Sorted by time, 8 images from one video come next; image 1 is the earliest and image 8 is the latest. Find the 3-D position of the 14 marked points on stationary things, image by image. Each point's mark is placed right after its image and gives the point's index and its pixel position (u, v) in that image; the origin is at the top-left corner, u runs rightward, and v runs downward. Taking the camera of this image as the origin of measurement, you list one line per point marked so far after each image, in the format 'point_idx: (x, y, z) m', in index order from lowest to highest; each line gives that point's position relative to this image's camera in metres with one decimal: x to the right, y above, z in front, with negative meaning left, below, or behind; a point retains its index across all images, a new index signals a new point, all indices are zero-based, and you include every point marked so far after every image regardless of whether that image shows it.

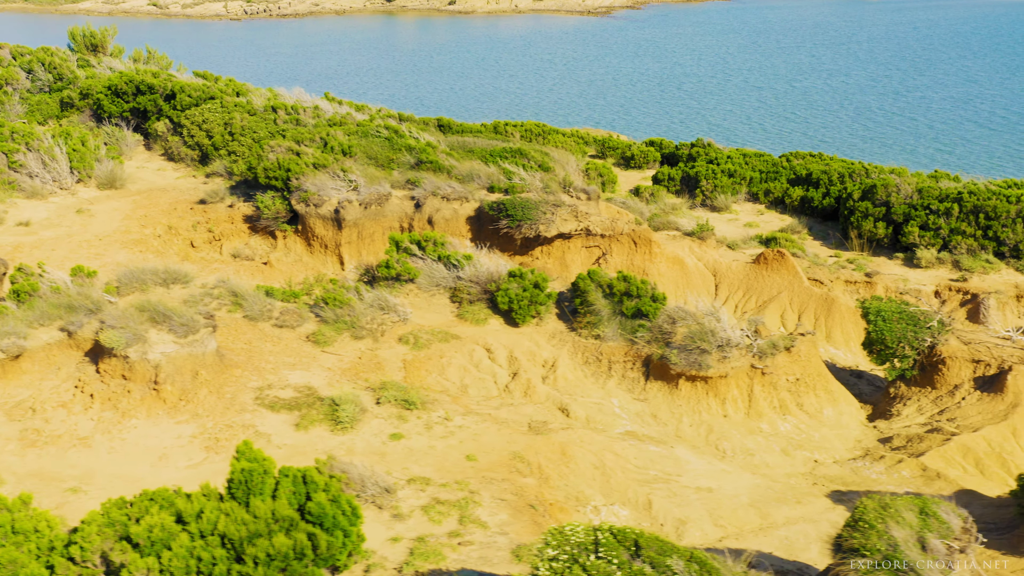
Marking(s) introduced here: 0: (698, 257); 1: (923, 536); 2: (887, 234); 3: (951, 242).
0: (+2.5, +0.4, +14.9) m
1: (+2.4, -1.5, +6.5) m
2: (+6.0, +0.9, +17.6) m
3: (+6.8, +0.7, +17.0) m
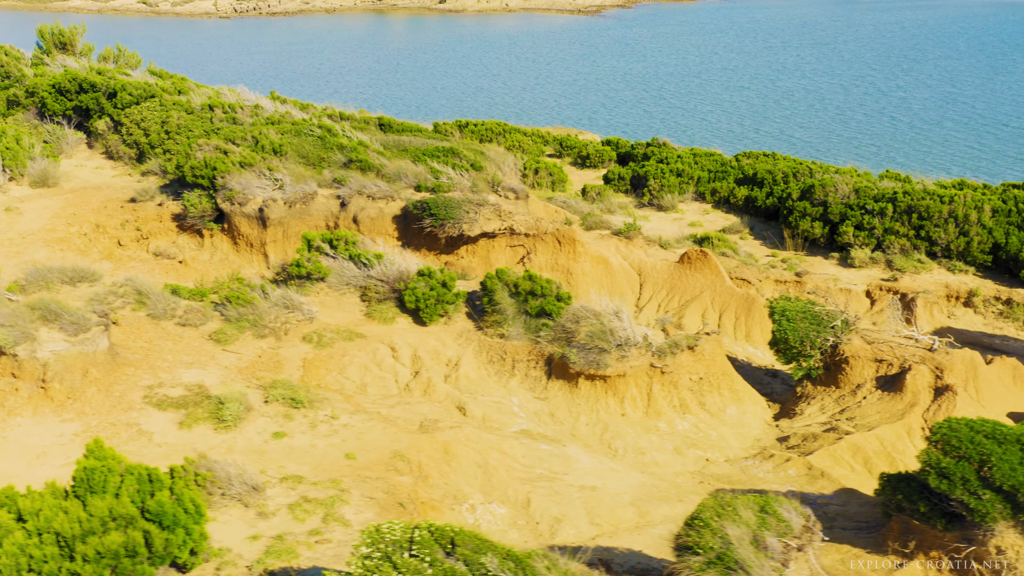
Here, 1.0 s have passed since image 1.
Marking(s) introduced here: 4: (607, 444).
0: (+1.5, +0.4, +15.0) m
1: (+1.5, -1.5, +6.5) m
2: (+5.0, +0.9, +17.7) m
3: (+5.8, +0.7, +17.1) m
4: (+0.9, -1.5, +10.2) m
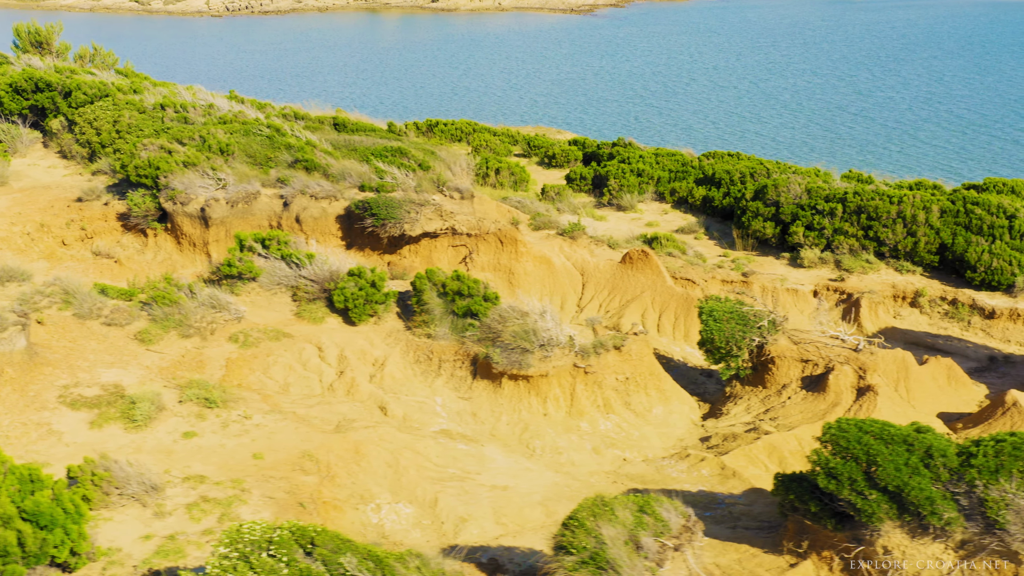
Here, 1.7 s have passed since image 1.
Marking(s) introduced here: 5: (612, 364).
0: (+0.8, +0.4, +15.0) m
1: (+0.7, -1.5, +6.6) m
2: (+4.2, +0.9, +17.7) m
3: (+5.0, +0.7, +17.1) m
4: (+0.1, -1.5, +10.2) m
5: (+1.0, -0.8, +11.2) m
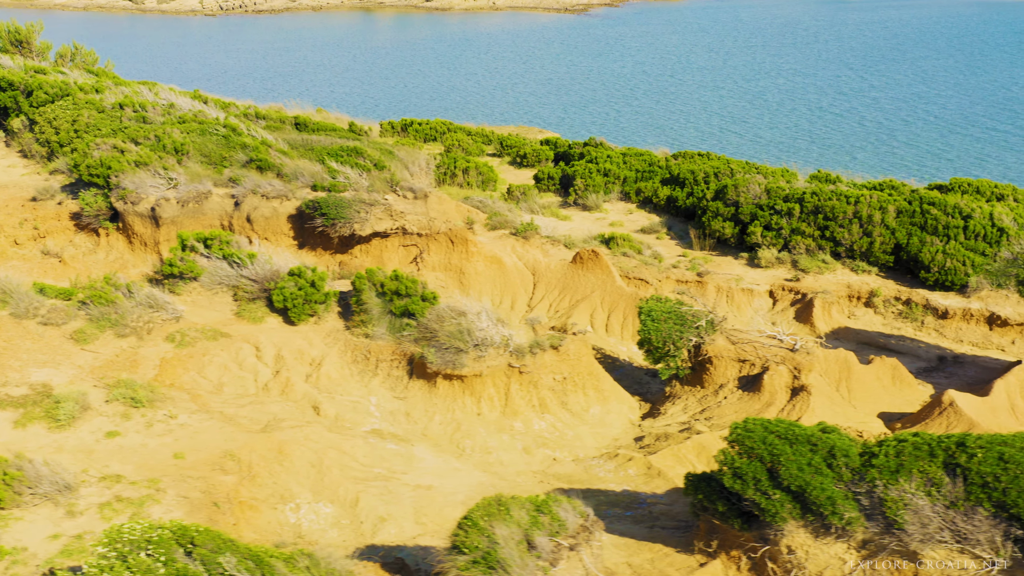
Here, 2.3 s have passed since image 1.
0: (+0.1, +0.4, +15.0) m
1: (+0.1, -1.5, +6.6) m
2: (+3.6, +0.9, +17.7) m
3: (+4.4, +0.7, +17.2) m
4: (-0.5, -1.5, +10.2) m
5: (+0.4, -0.8, +11.2) m
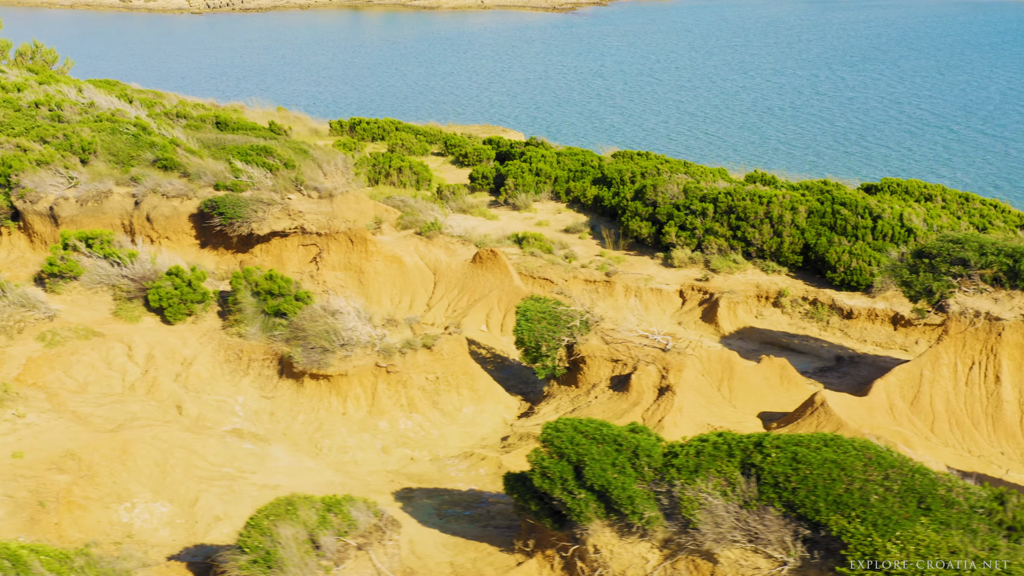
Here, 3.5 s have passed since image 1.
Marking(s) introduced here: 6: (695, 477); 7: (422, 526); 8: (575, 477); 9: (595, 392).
0: (-1.2, +0.4, +15.0) m
1: (-1.2, -1.5, +6.6) m
2: (+2.2, +0.9, +17.8) m
3: (+3.0, +0.7, +17.2) m
4: (-1.8, -1.5, +10.2) m
5: (-0.9, -0.8, +11.2) m
6: (+1.2, -1.2, +7.1) m
7: (-0.7, -1.9, +8.7) m
8: (+0.4, -1.3, +7.4) m
9: (+0.8, -1.1, +11.3) m
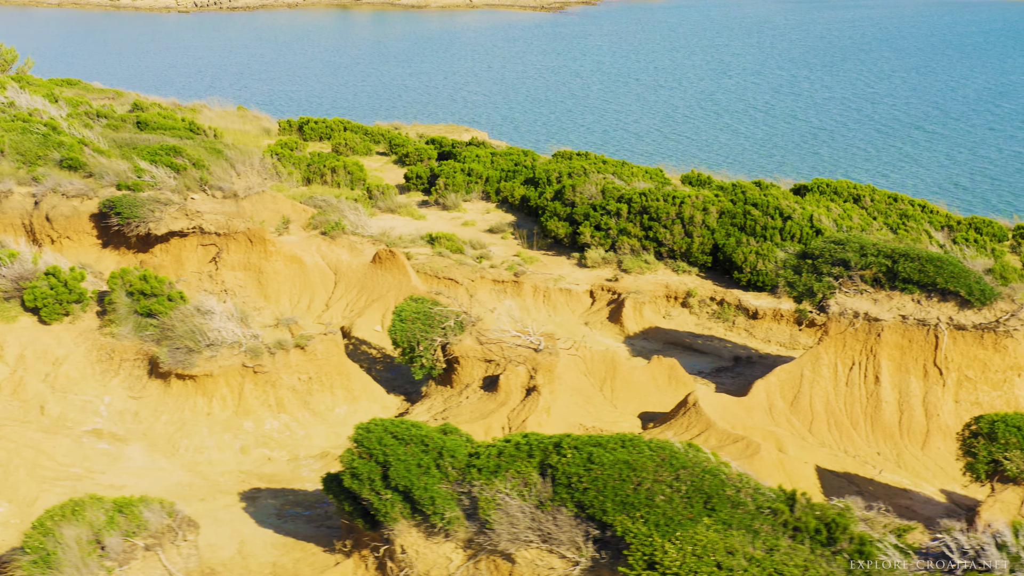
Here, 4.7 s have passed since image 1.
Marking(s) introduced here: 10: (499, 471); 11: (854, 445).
0: (-2.6, +0.4, +15.1) m
1: (-2.5, -1.5, +6.6) m
2: (+0.9, +0.9, +17.8) m
3: (+1.7, +0.7, +17.2) m
4: (-3.2, -1.5, +10.2) m
5: (-2.3, -0.8, +11.2) m
6: (-0.1, -1.2, +7.2) m
7: (-2.0, -1.9, +8.7) m
8: (-0.9, -1.3, +7.4) m
9: (-0.5, -1.1, +11.3) m
10: (-0.1, -1.2, +7.2) m
11: (+3.7, -1.7, +12.0) m
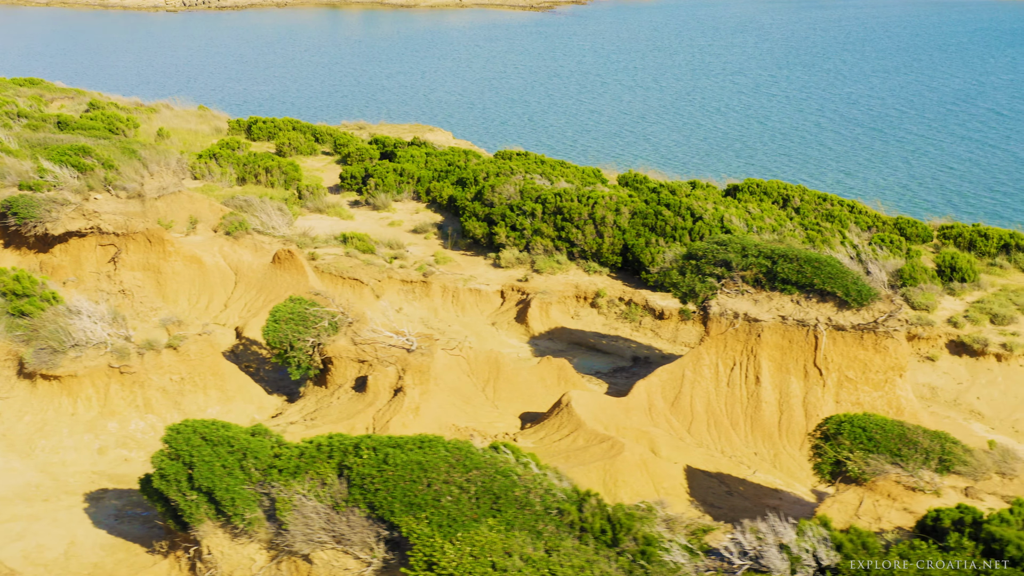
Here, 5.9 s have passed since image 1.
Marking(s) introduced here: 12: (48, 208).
0: (-3.9, +0.4, +15.1) m
1: (-3.8, -1.5, +6.6) m
2: (-0.5, +0.9, +17.8) m
3: (+0.3, +0.7, +17.3) m
4: (-4.5, -1.5, +10.2) m
5: (-3.6, -0.8, +11.2) m
6: (-1.4, -1.2, +7.2) m
7: (-3.3, -1.9, +8.7) m
8: (-2.2, -1.3, +7.4) m
9: (-1.8, -1.1, +11.3) m
10: (-1.4, -1.2, +7.2) m
11: (+2.4, -1.7, +12.0) m
12: (-6.0, +1.0, +14.3) m
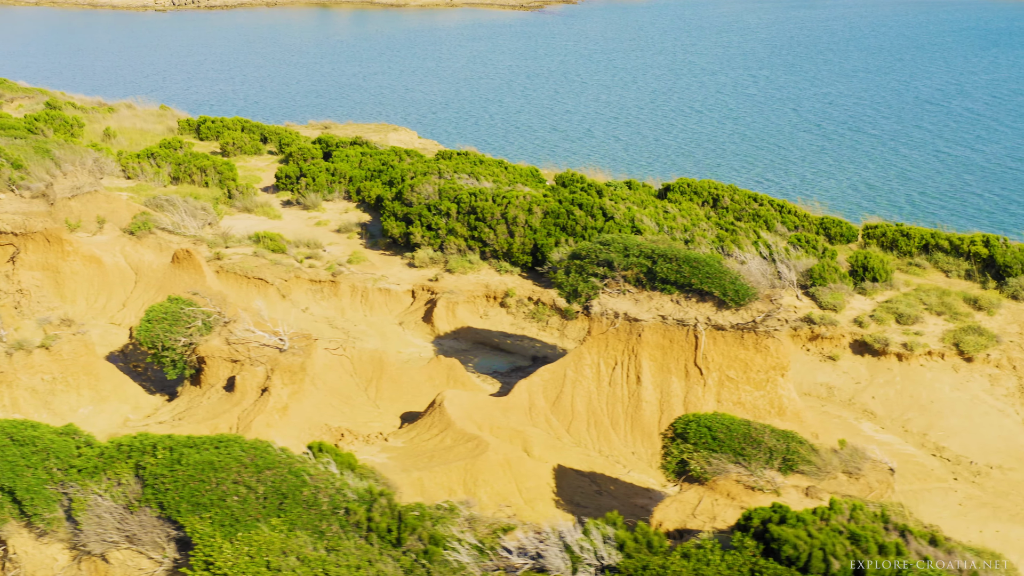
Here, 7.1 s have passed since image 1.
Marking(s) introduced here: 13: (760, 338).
0: (-5.3, +0.4, +15.1) m
1: (-5.1, -1.5, +6.6) m
2: (-1.9, +0.9, +17.8) m
3: (-1.0, +0.7, +17.3) m
4: (-5.8, -1.5, +10.2) m
5: (-4.9, -0.8, +11.2) m
6: (-2.8, -1.2, +7.2) m
7: (-4.7, -1.9, +8.7) m
8: (-3.5, -1.3, +7.5) m
9: (-3.1, -1.1, +11.3) m
10: (-2.7, -1.2, +7.2) m
11: (+1.1, -1.7, +12.0) m
12: (-7.4, +1.0, +14.3) m
13: (+2.6, -0.5, +11.8) m
